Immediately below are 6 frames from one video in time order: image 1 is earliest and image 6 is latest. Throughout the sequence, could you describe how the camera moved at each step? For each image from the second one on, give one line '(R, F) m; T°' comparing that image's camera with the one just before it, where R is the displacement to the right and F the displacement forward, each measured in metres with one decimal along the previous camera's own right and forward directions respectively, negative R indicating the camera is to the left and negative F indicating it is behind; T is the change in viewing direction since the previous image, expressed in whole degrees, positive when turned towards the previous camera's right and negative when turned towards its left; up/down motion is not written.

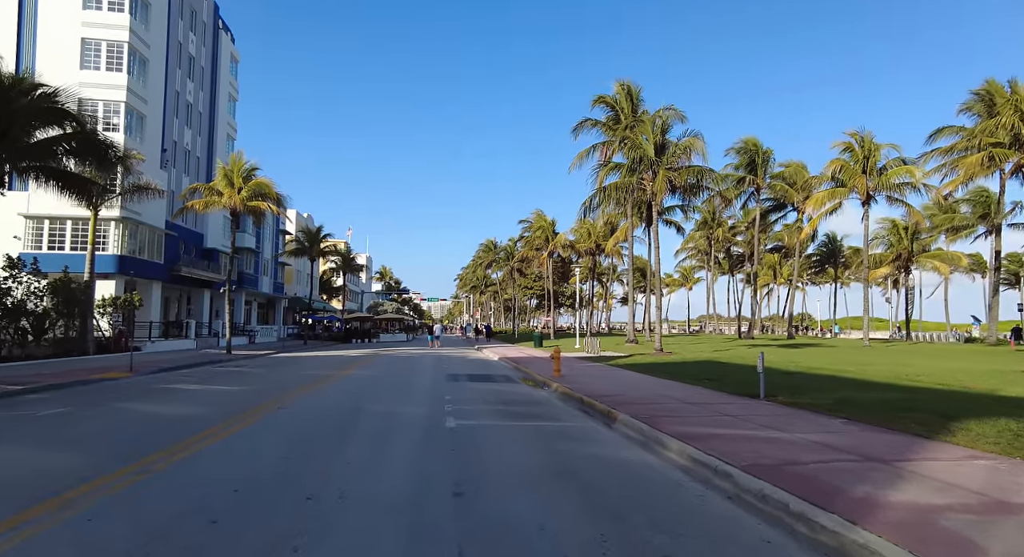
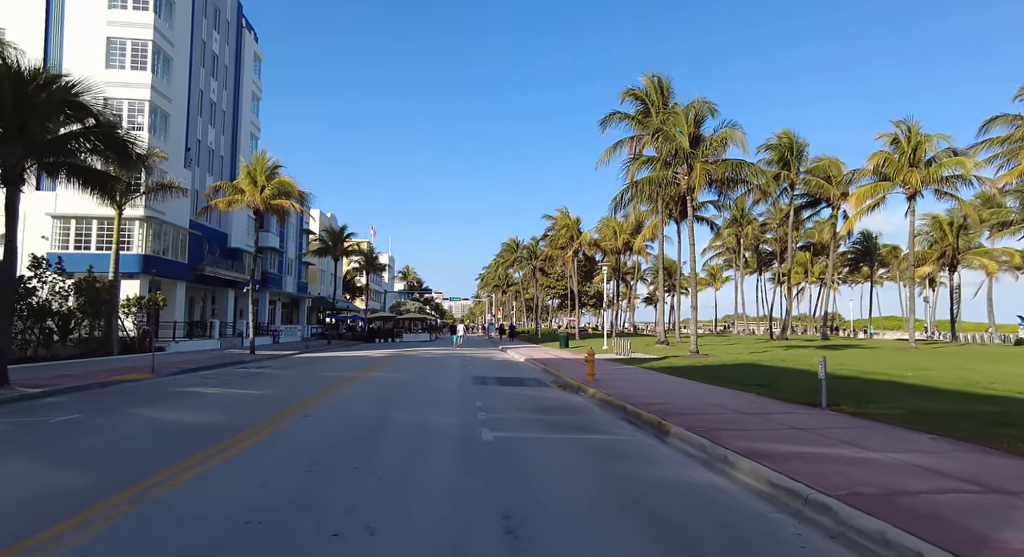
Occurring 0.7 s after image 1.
(-0.3, +0.9) m; -2°
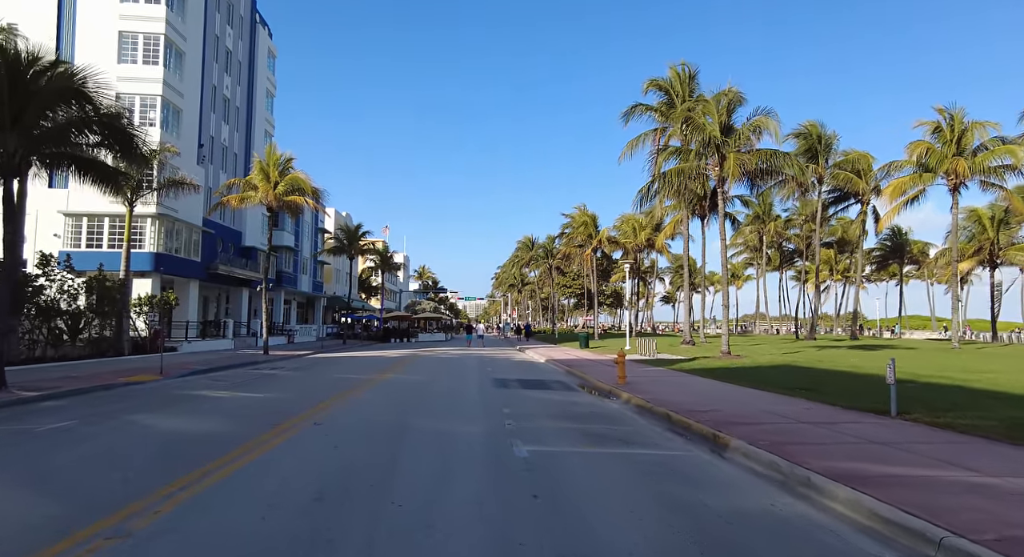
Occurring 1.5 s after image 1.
(-0.3, +1.1) m; -1°
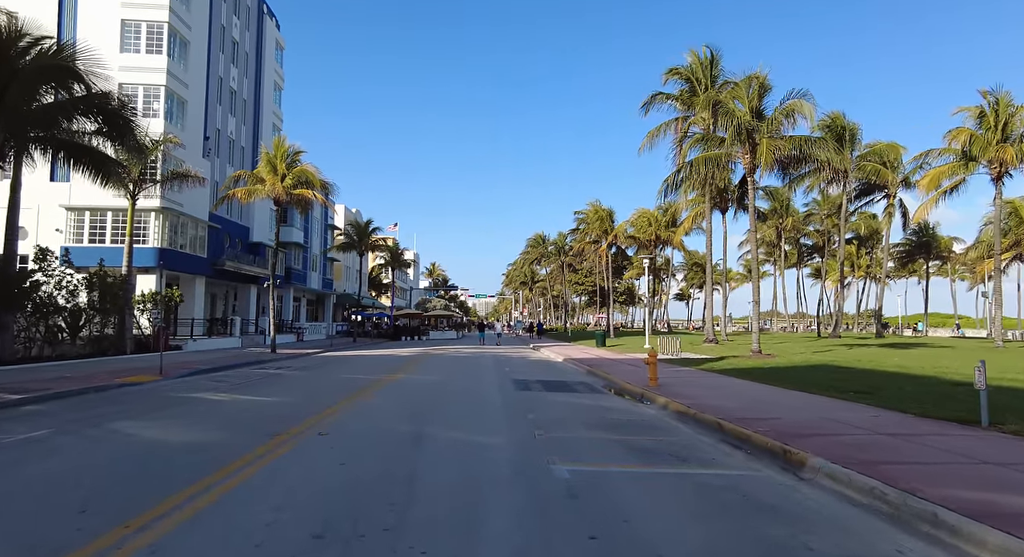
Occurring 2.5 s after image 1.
(-0.3, +1.2) m; -1°
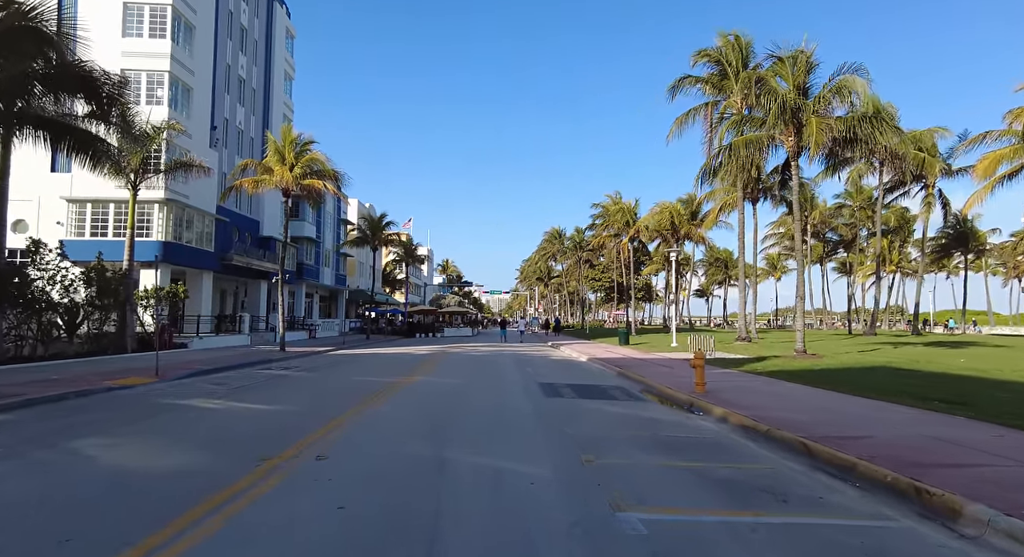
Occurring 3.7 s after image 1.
(-0.3, +1.7) m; -1°
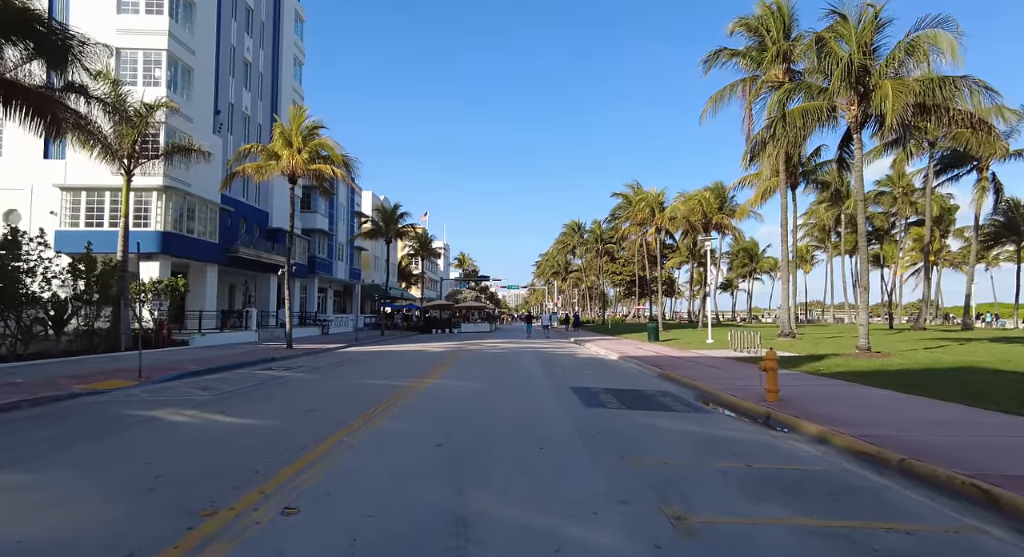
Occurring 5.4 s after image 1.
(-0.3, +2.2) m; -1°
